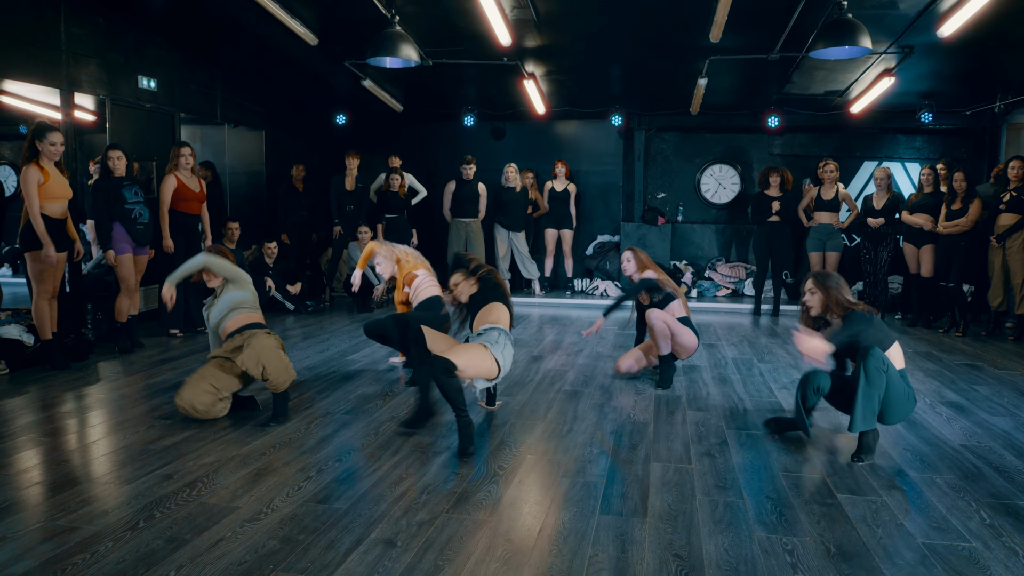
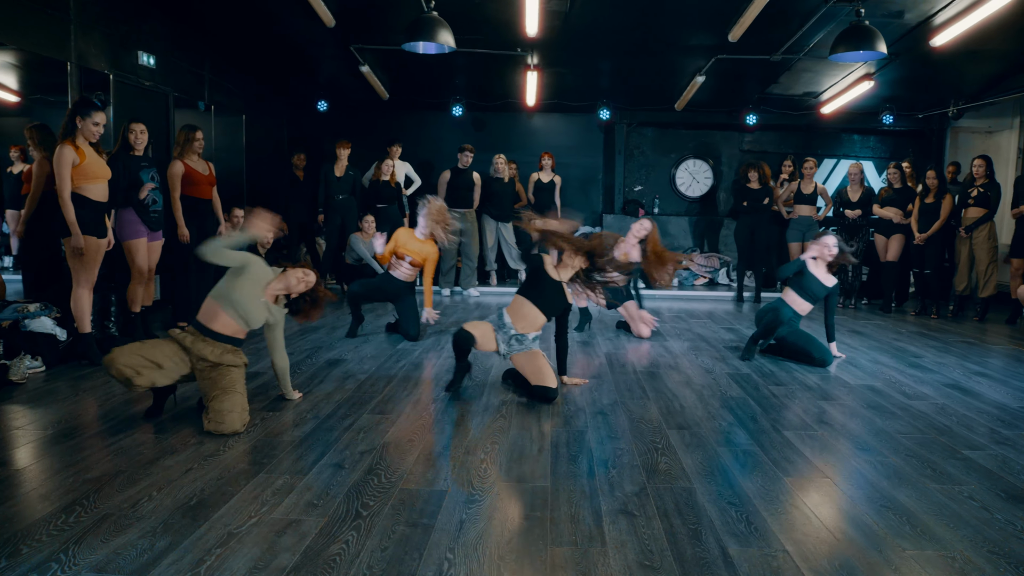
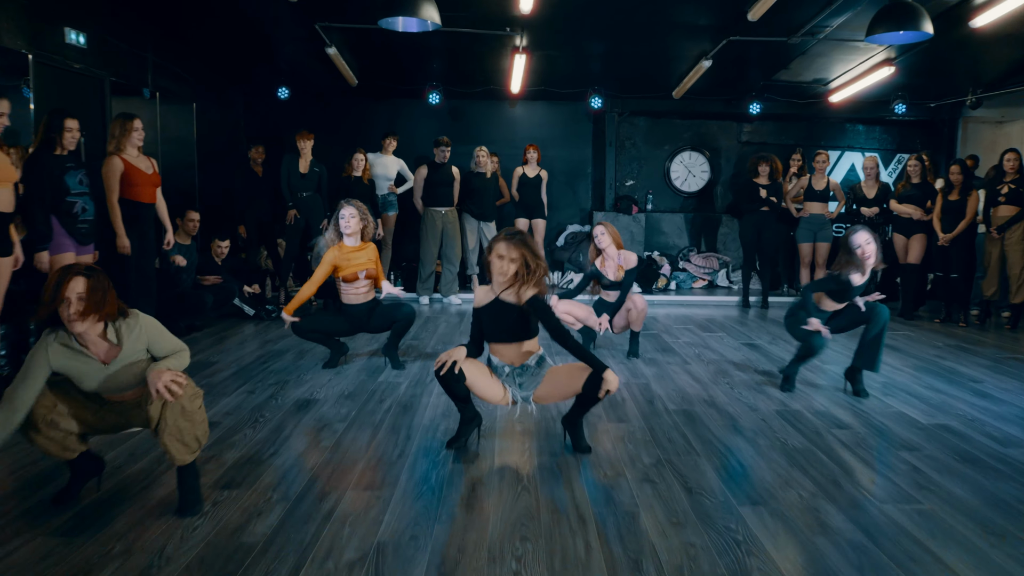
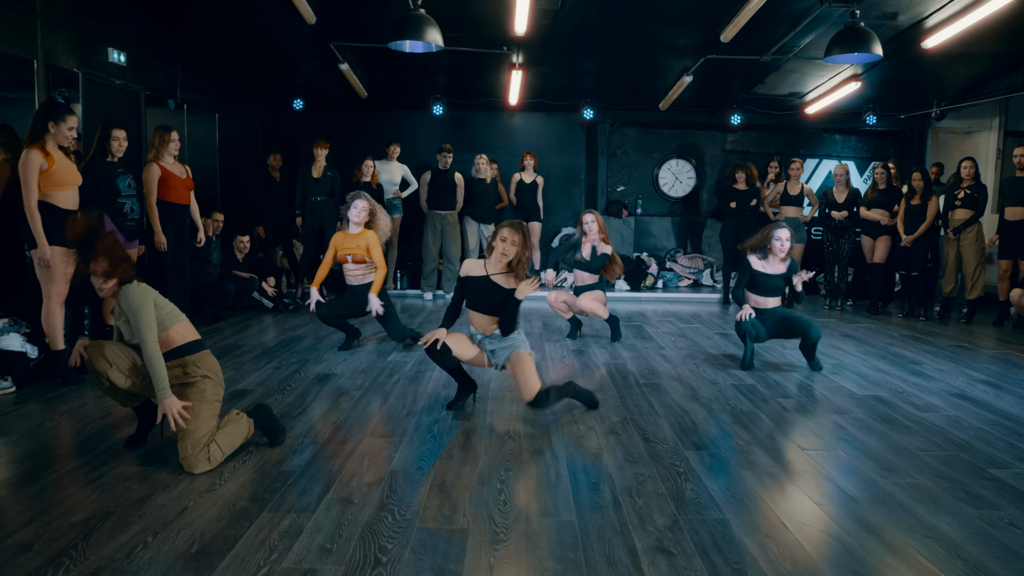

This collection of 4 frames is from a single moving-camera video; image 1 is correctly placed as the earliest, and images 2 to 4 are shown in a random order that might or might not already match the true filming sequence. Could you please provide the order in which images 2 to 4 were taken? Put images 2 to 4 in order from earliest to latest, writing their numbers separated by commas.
2, 4, 3
